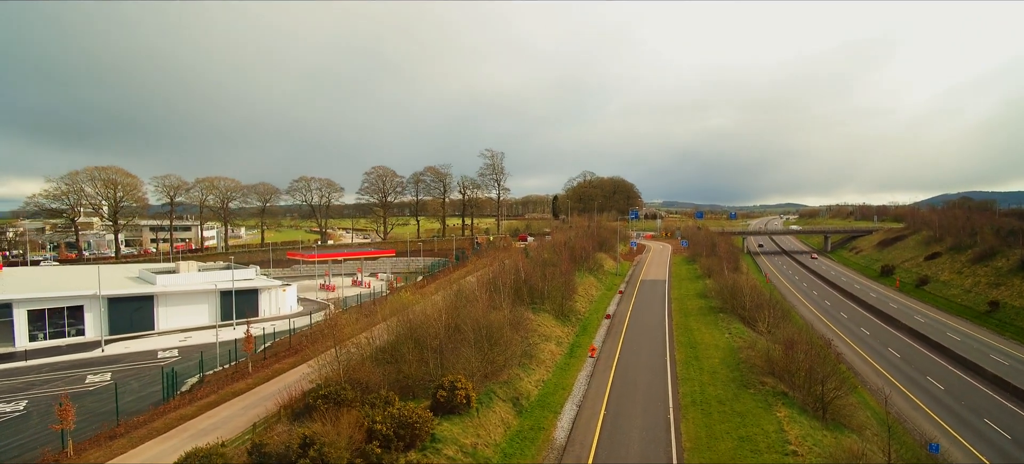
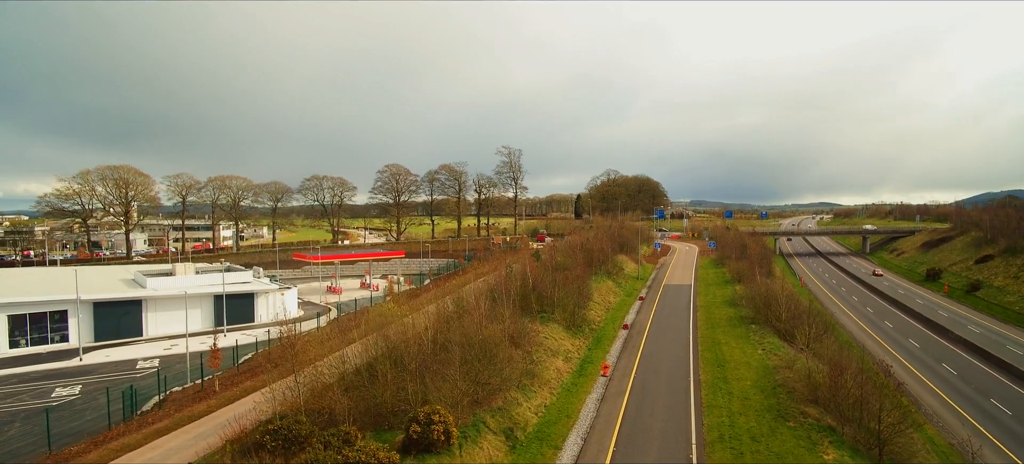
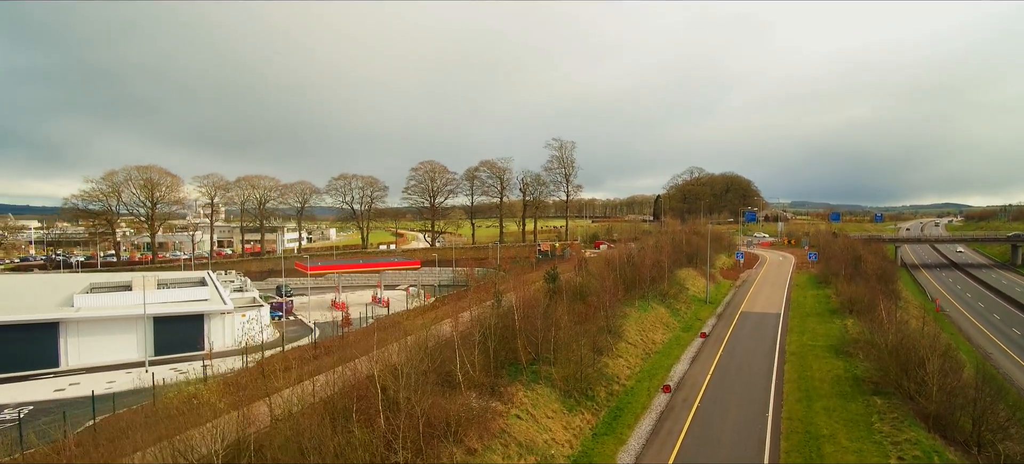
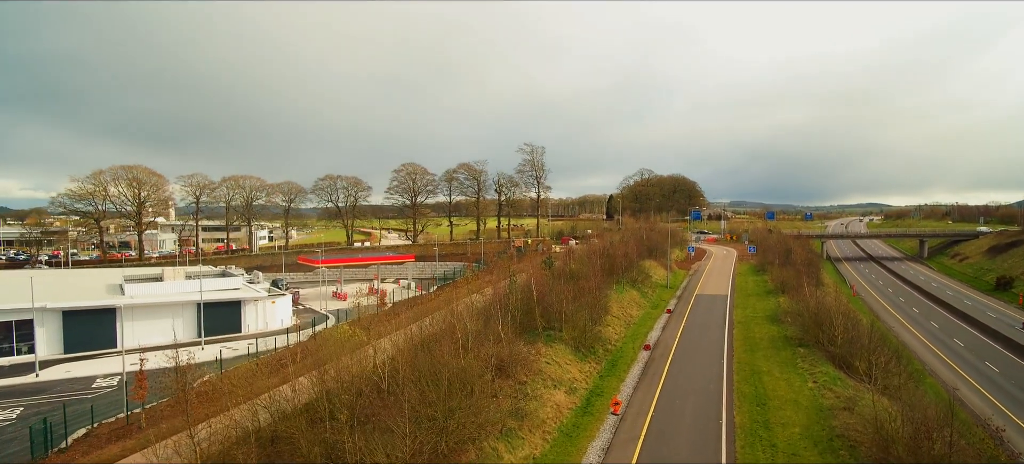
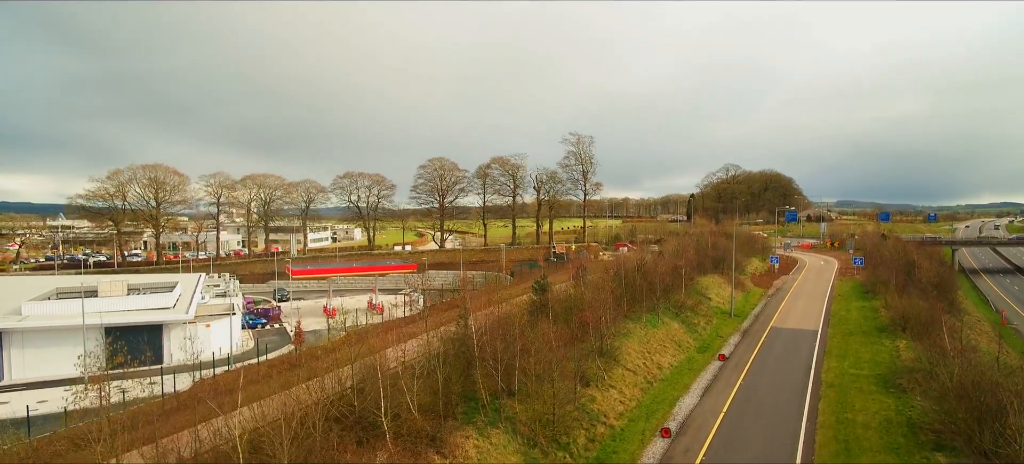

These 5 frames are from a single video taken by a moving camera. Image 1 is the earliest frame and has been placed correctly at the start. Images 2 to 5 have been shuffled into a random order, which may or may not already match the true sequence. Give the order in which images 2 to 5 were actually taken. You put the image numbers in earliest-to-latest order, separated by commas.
2, 4, 3, 5
